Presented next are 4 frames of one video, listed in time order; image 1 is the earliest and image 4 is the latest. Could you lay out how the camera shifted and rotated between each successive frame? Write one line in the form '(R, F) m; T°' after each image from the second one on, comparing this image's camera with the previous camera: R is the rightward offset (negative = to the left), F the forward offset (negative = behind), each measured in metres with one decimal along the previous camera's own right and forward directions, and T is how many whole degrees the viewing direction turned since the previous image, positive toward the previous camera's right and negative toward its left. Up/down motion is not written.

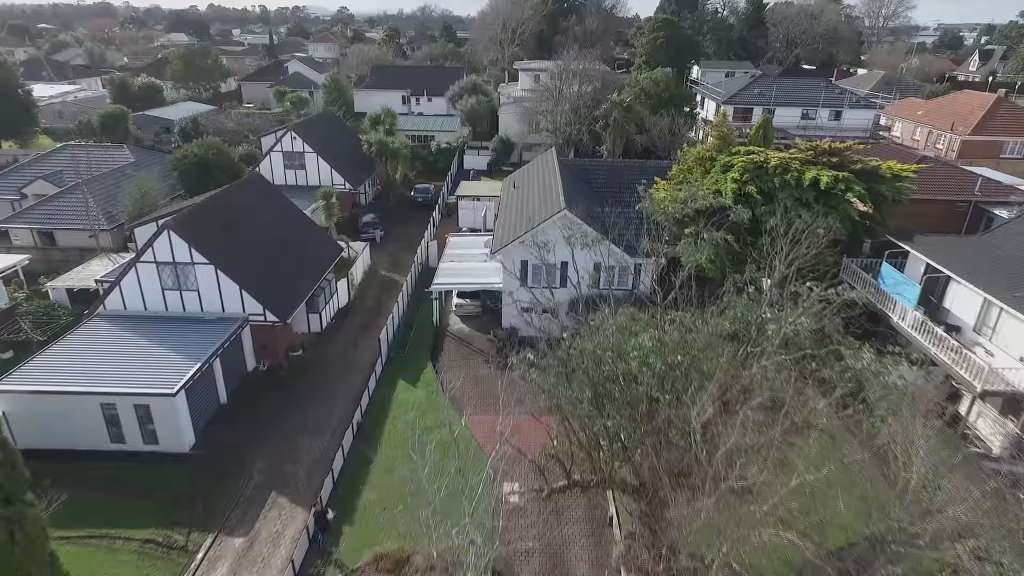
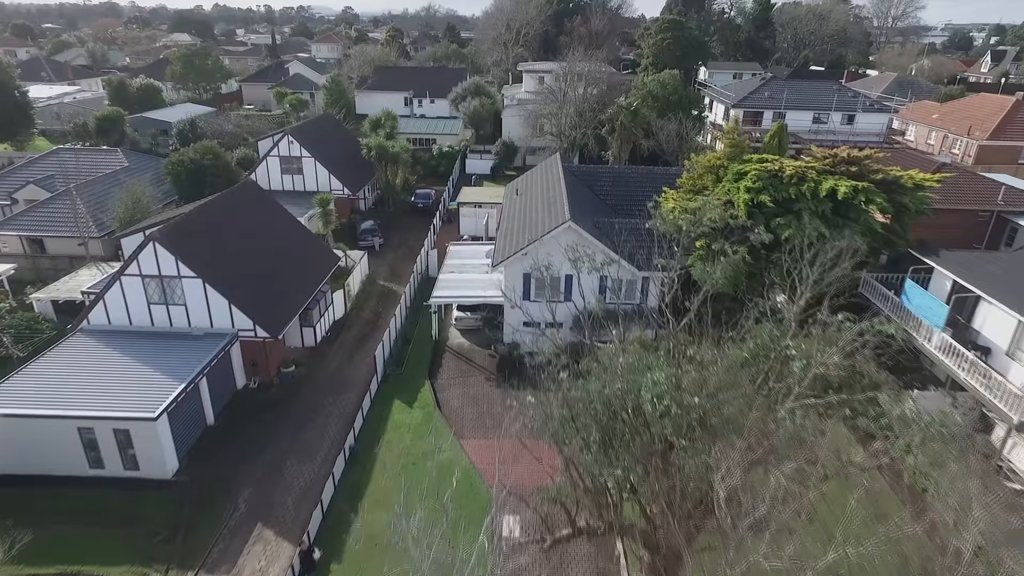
(+0.1, +1.0) m; 0°
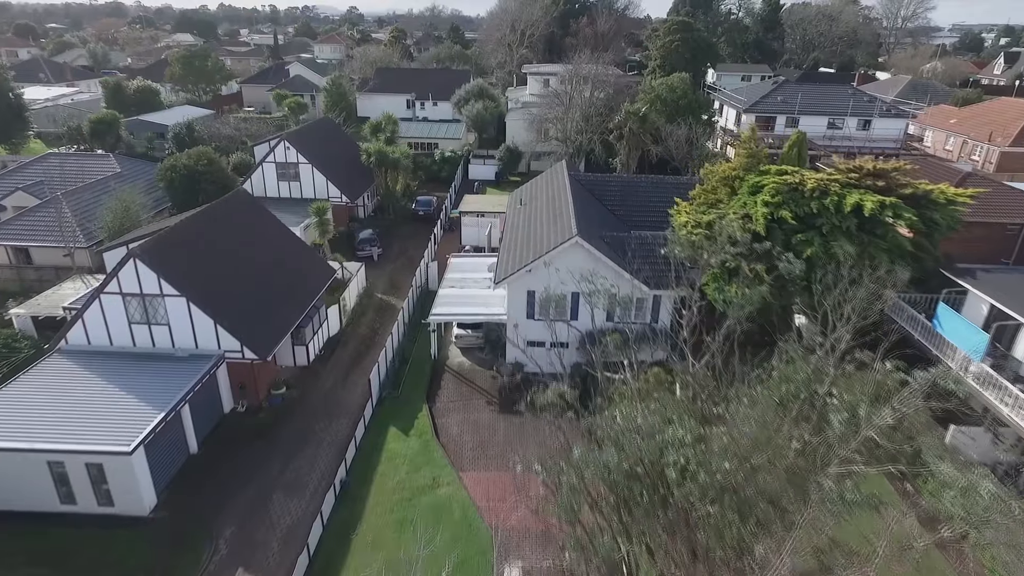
(0.0, +1.2) m; 0°
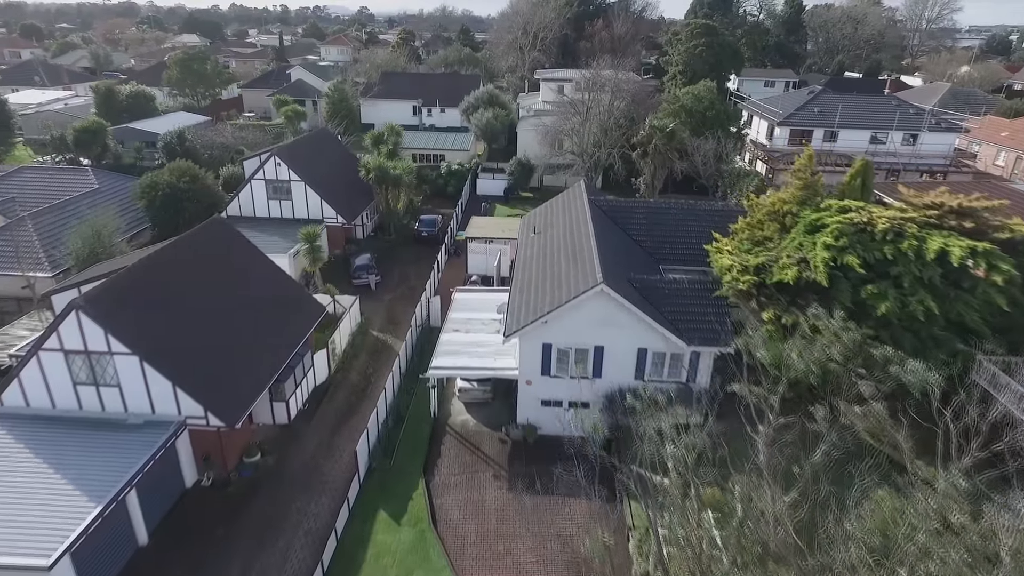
(-0.1, +3.1) m; -1°
